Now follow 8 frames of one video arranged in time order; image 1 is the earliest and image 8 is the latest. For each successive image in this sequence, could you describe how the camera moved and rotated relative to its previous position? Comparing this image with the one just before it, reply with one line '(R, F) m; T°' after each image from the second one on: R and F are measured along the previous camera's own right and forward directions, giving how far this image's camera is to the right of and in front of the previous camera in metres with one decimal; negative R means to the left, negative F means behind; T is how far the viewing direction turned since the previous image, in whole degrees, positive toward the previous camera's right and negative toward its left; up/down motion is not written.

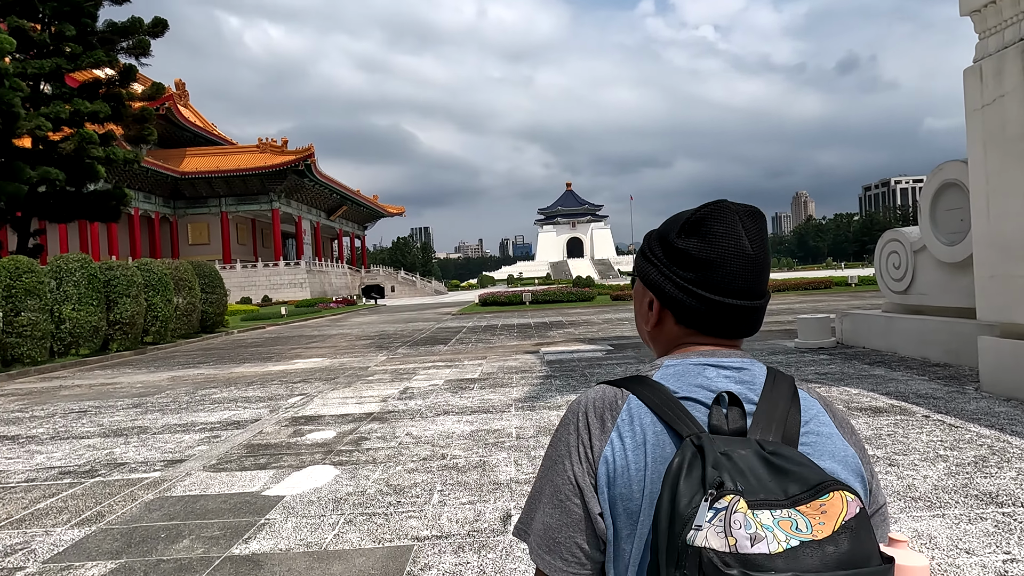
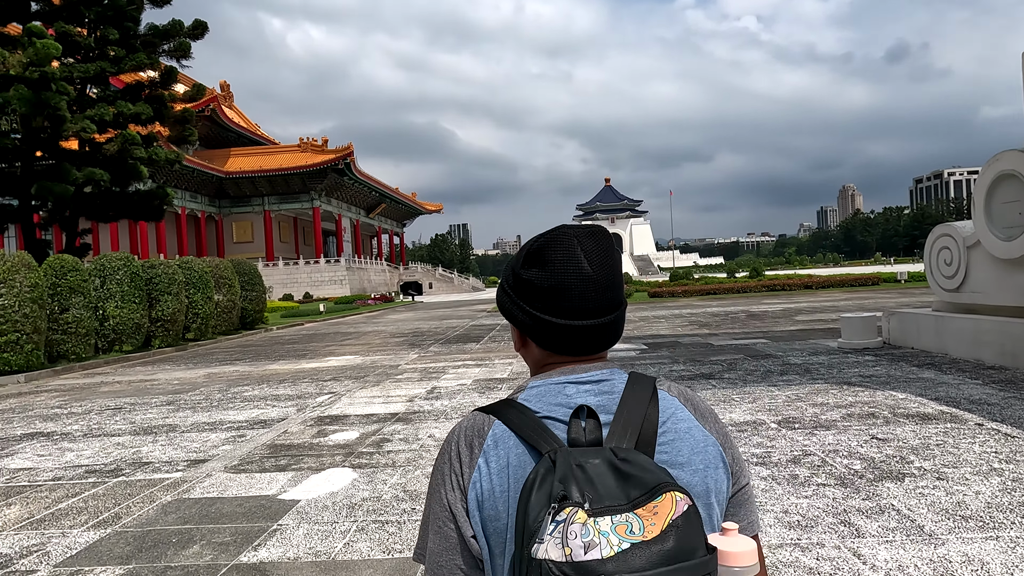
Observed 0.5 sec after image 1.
(+0.1, +0.1) m; -3°
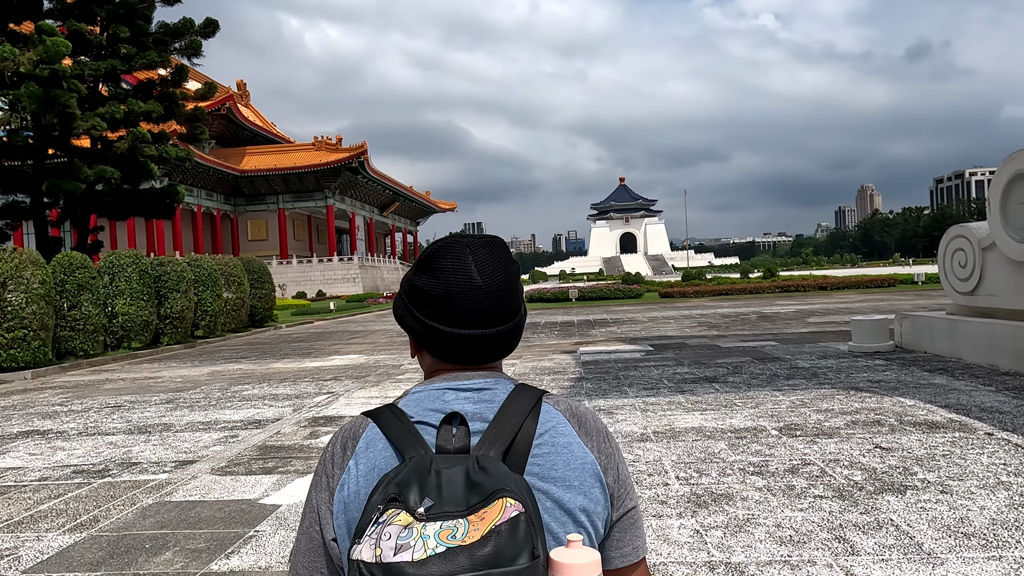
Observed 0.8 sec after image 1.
(+0.1, +0.1) m; -1°
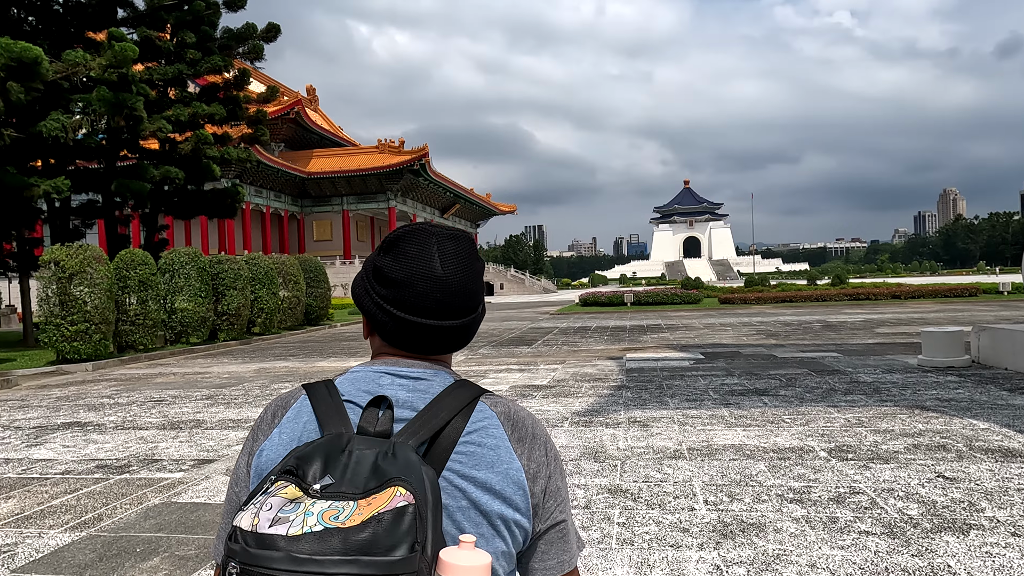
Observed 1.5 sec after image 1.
(+0.2, +0.2) m; -5°
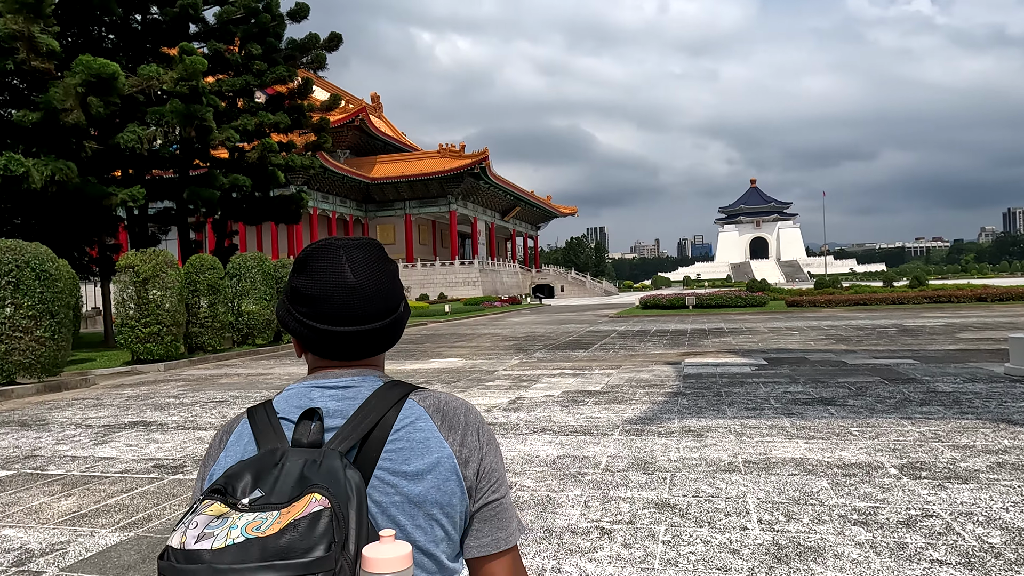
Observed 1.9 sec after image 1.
(+0.1, +0.1) m; -5°
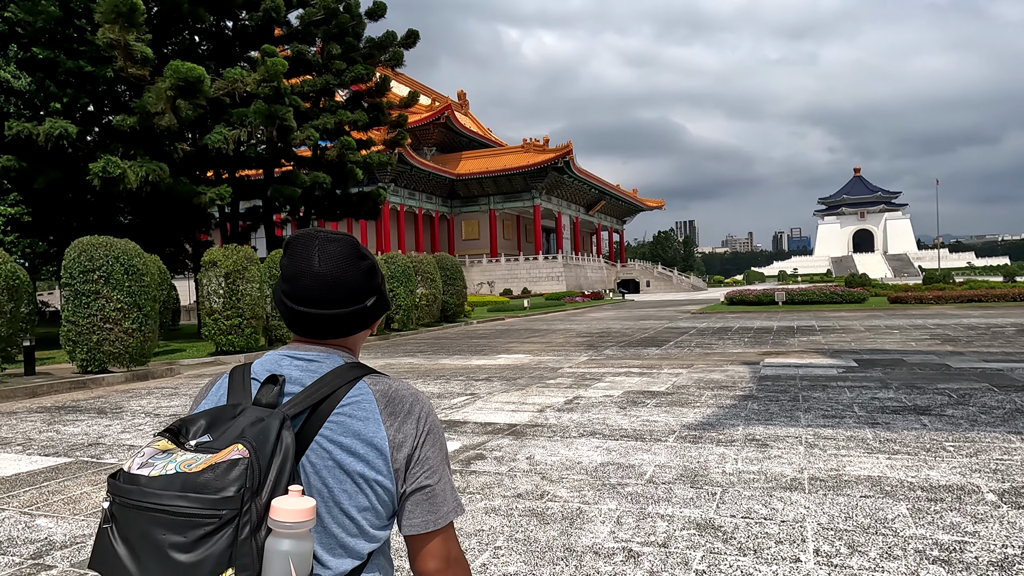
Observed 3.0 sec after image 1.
(+0.3, +0.3) m; -7°
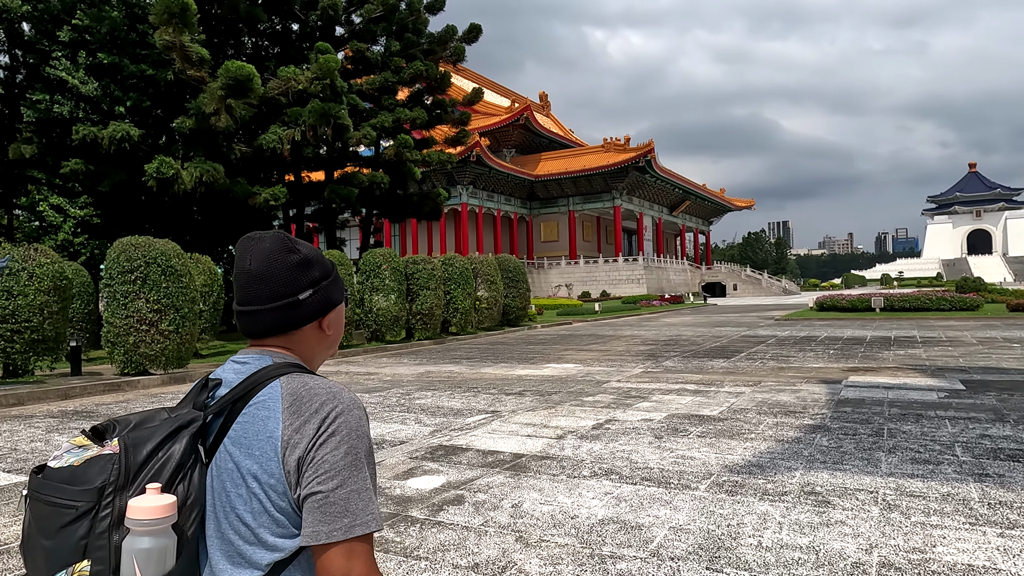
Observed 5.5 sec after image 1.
(+0.5, +0.8) m; -7°
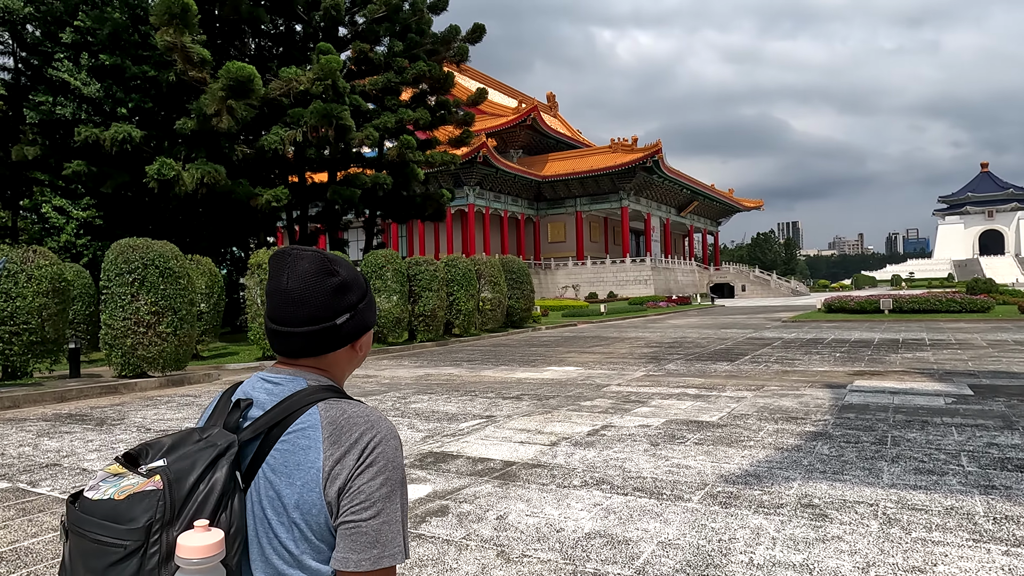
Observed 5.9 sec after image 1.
(+0.1, +0.1) m; -1°
